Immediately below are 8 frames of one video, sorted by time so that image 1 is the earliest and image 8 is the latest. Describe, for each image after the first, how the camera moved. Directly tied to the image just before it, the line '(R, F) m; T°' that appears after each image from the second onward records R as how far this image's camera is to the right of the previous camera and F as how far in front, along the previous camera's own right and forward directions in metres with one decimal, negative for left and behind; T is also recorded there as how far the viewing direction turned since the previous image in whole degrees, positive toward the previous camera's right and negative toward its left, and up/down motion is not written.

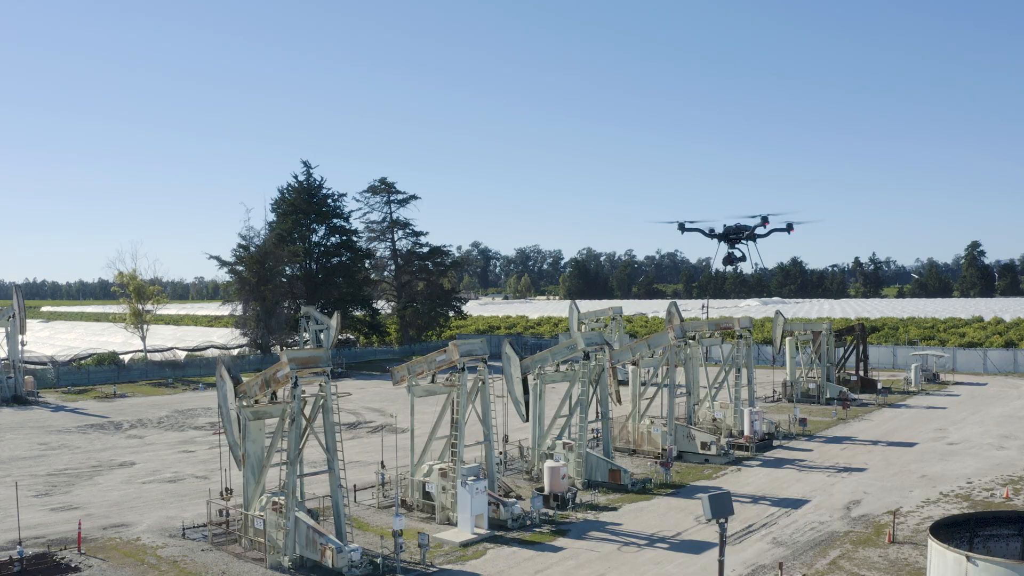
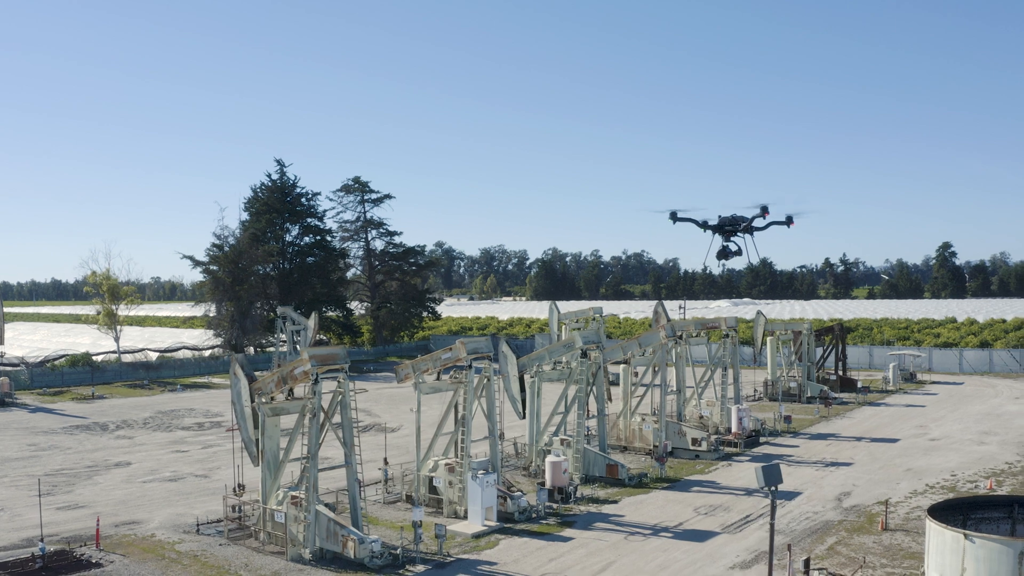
(-0.8, -0.6) m; +2°
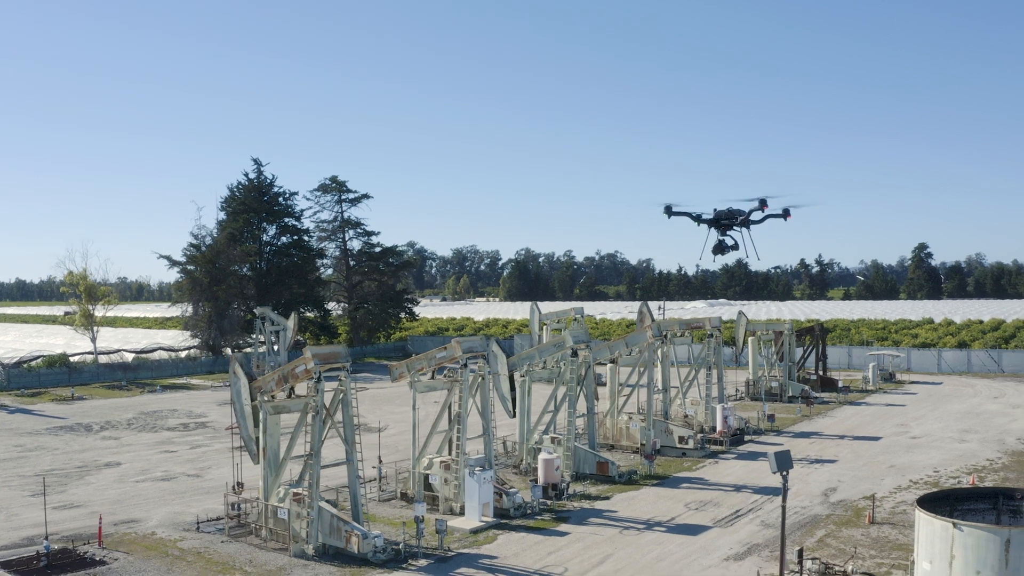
(-0.4, -0.4) m; +1°
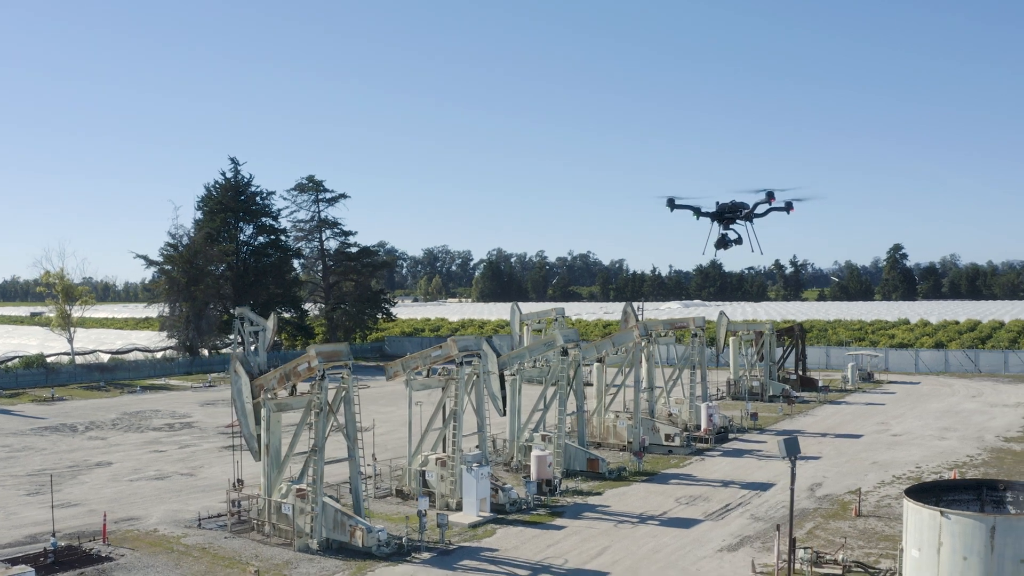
(-0.4, -0.5) m; +1°
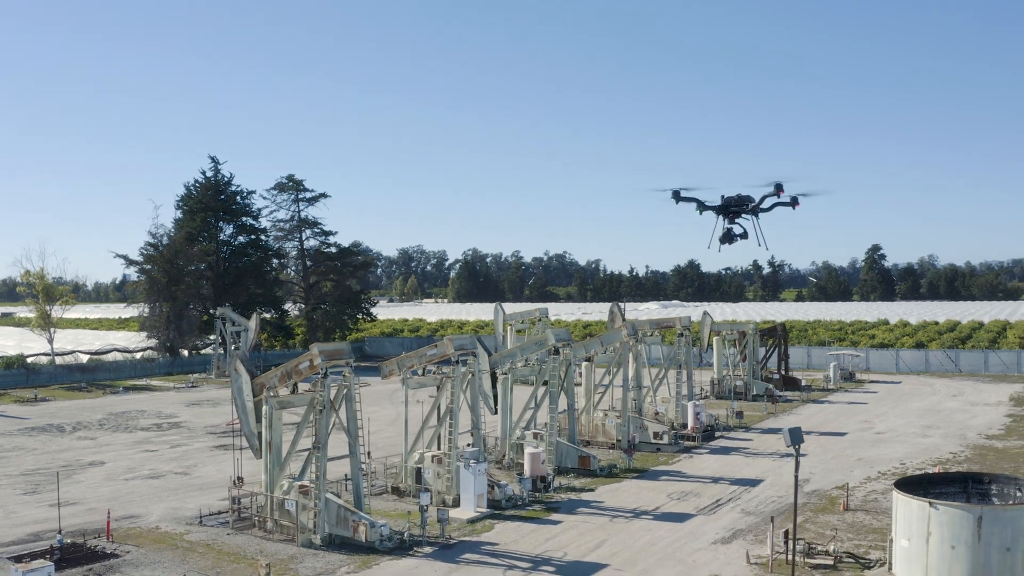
(-0.4, -0.4) m; +1°
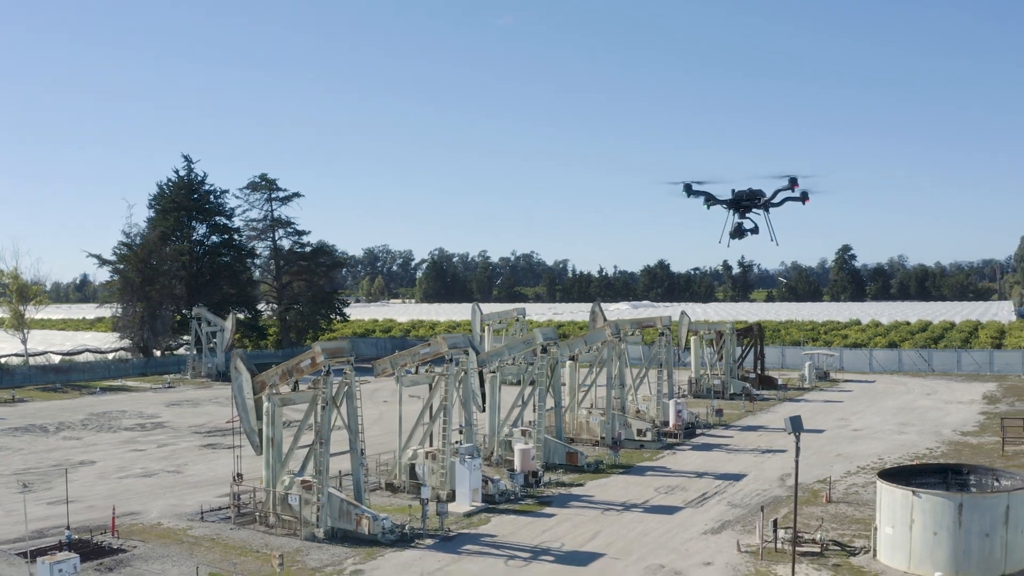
(-0.5, -0.6) m; +2°
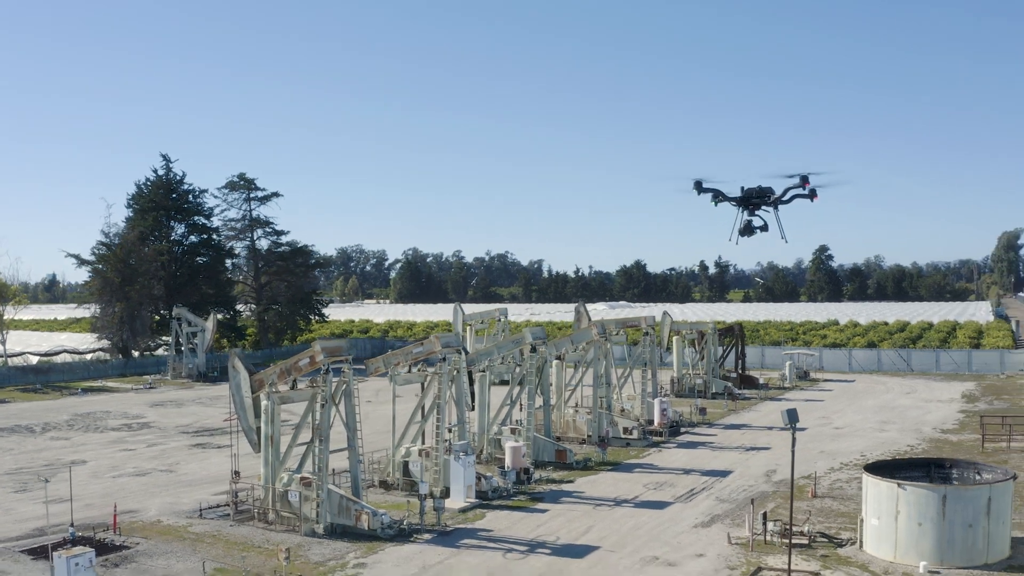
(-0.3, -0.5) m; +1°
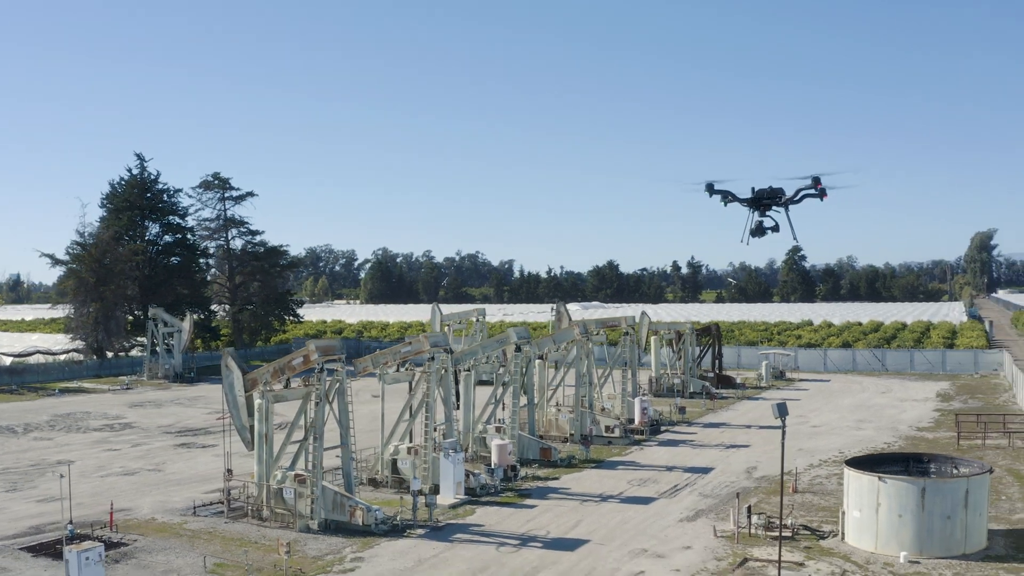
(-0.3, -0.5) m; +1°
